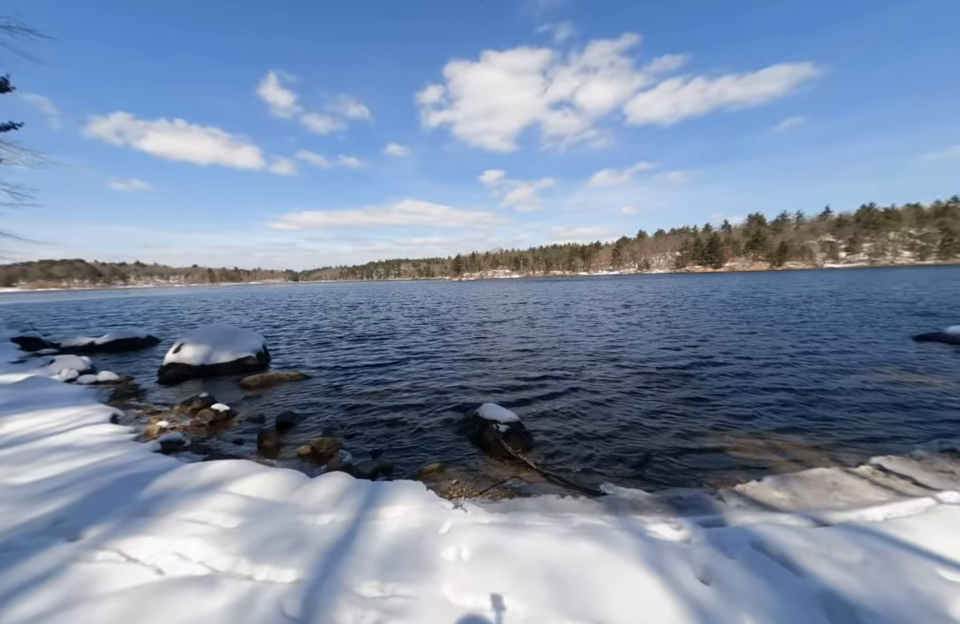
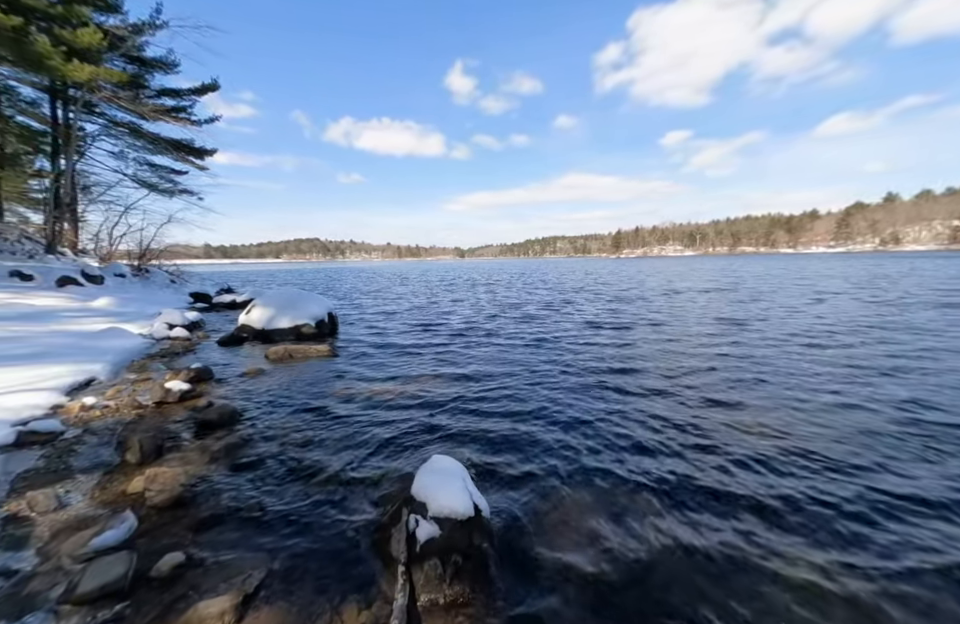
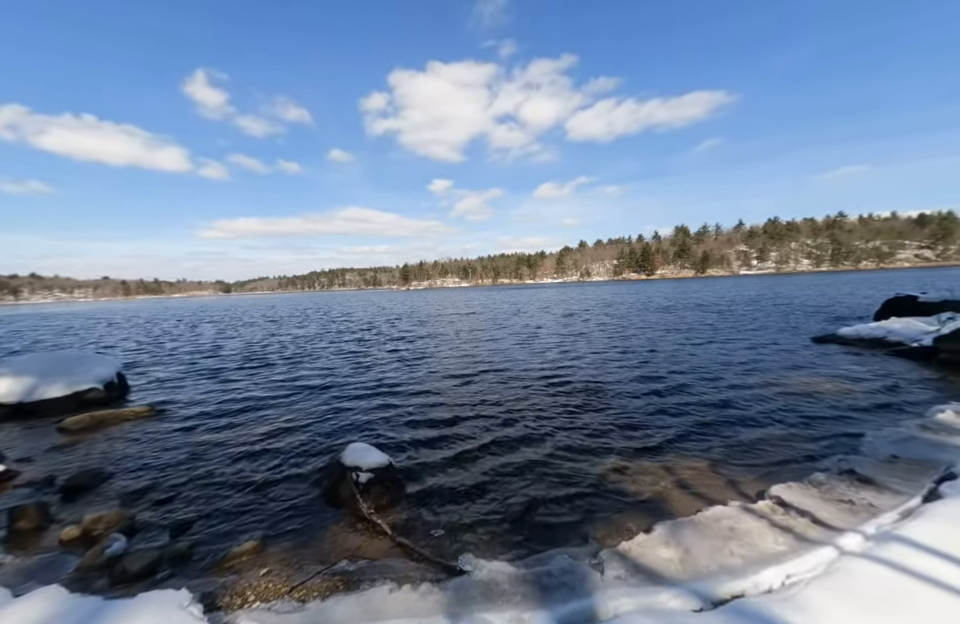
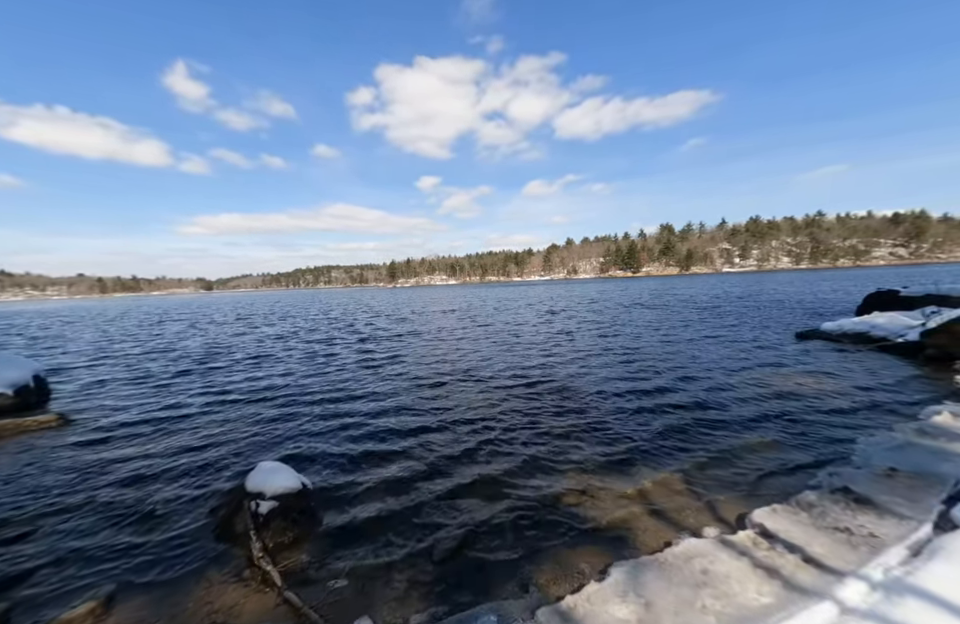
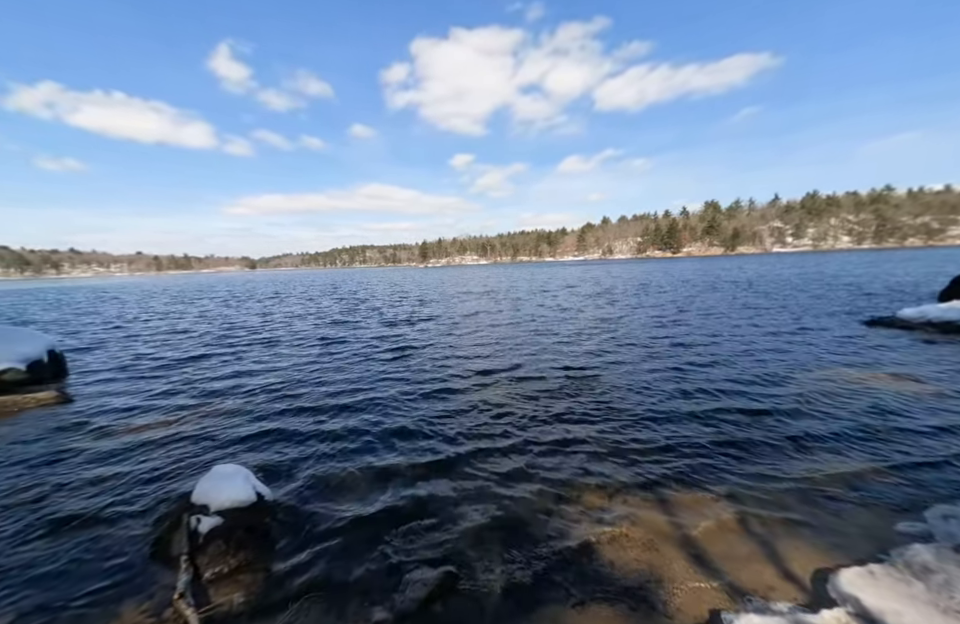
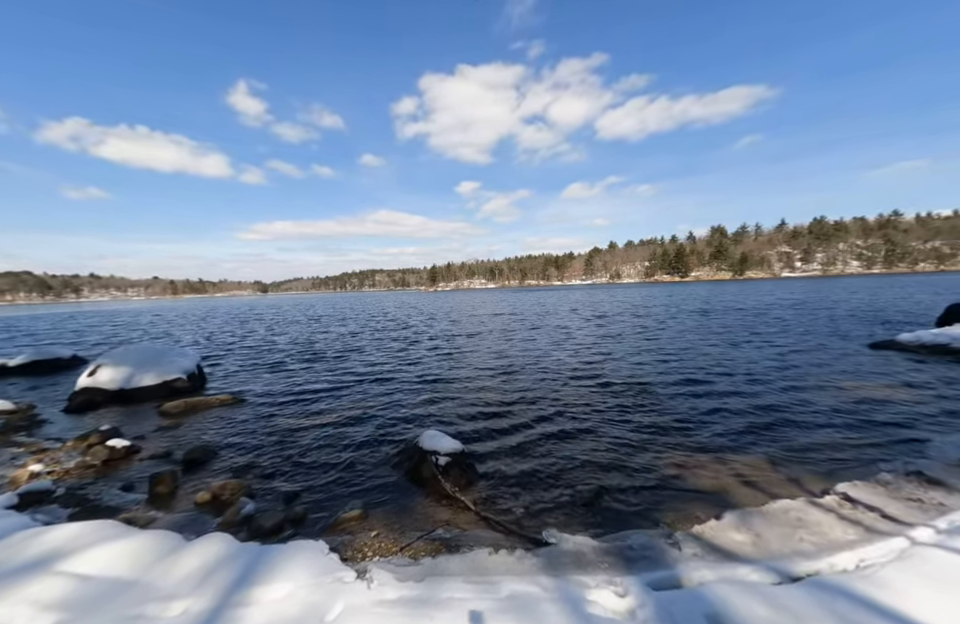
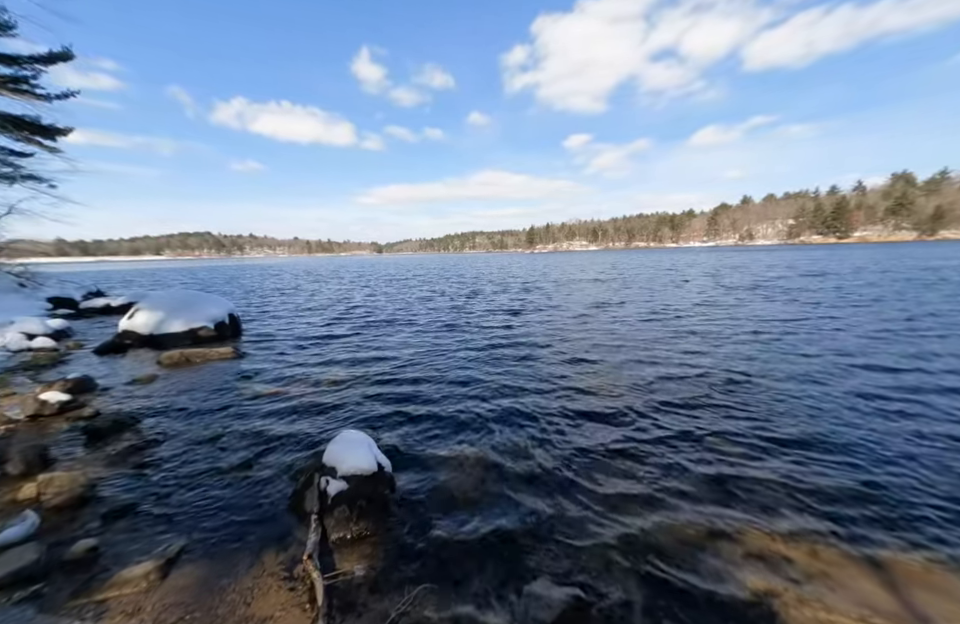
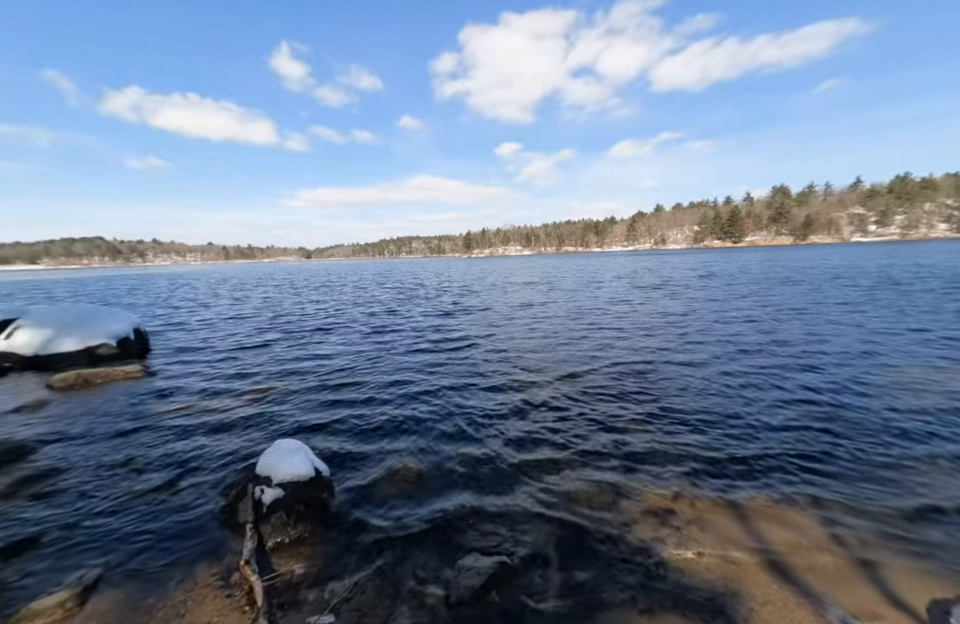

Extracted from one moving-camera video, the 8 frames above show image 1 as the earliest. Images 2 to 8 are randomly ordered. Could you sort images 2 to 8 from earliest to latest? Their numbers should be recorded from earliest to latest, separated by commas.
6, 3, 4, 5, 8, 7, 2
